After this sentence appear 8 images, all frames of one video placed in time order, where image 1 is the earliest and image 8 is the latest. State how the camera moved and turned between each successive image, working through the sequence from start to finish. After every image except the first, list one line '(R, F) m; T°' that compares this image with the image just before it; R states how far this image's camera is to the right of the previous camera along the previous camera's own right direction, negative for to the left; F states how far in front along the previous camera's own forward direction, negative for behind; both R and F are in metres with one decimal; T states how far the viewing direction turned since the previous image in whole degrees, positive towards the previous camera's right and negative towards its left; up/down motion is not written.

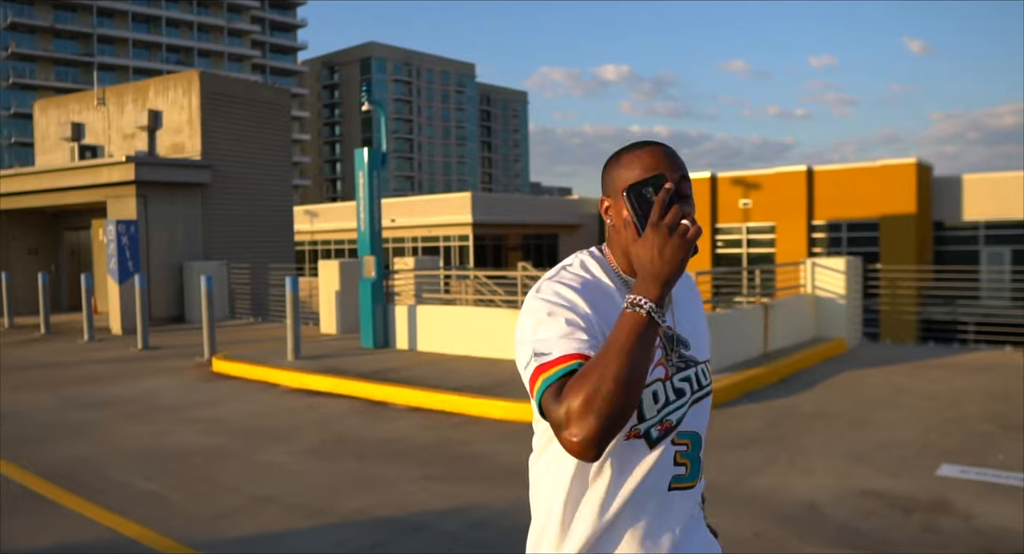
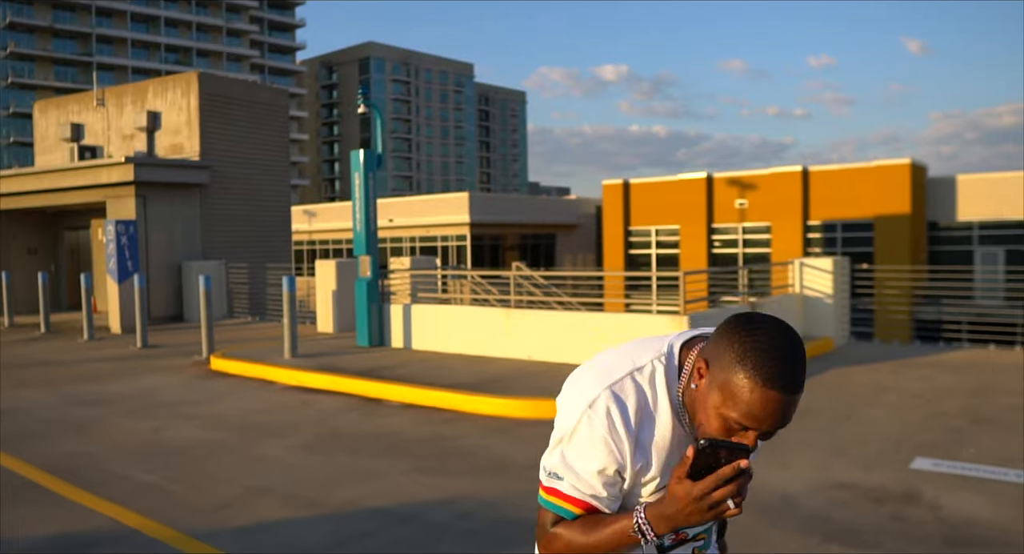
(+0.1, -0.2) m; 0°
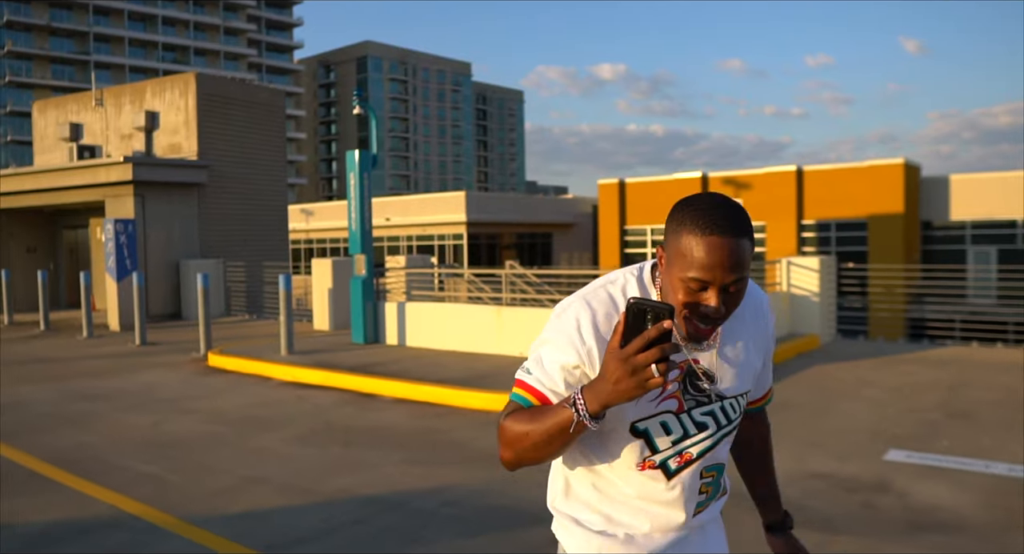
(+0.1, -0.3) m; 0°
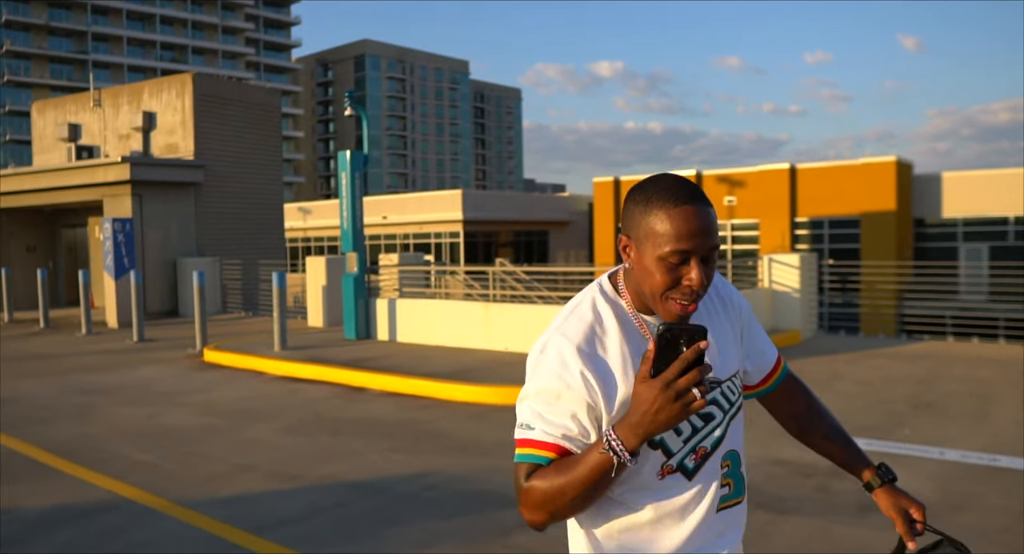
(+0.2, -0.3) m; 0°
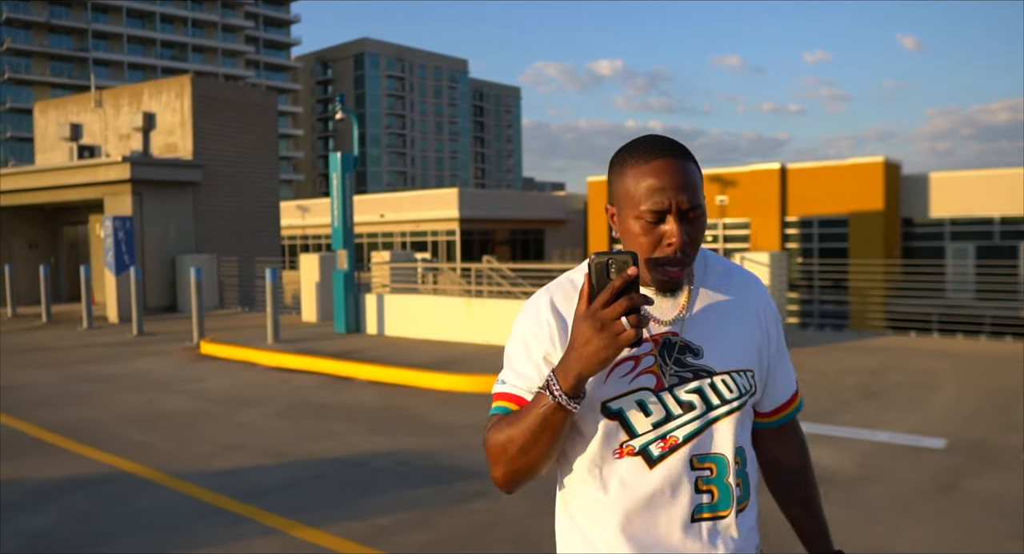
(+0.3, -0.7) m; 0°
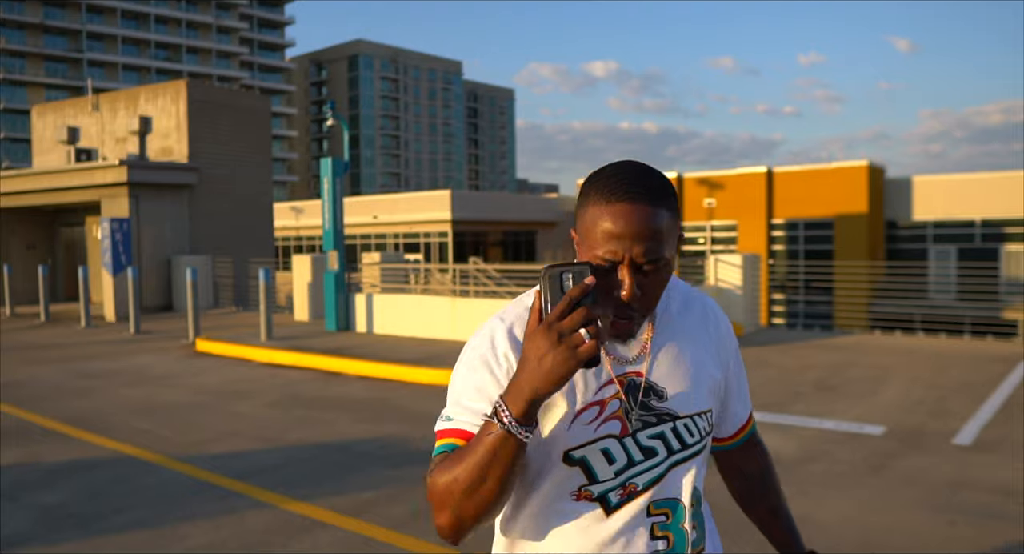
(+0.2, -0.6) m; 0°
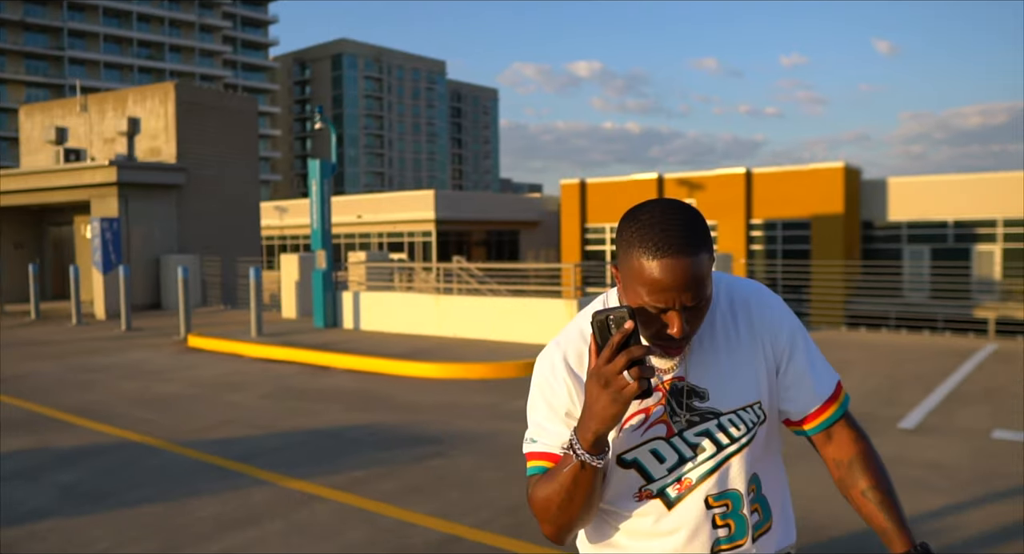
(0.0, -0.6) m; +1°
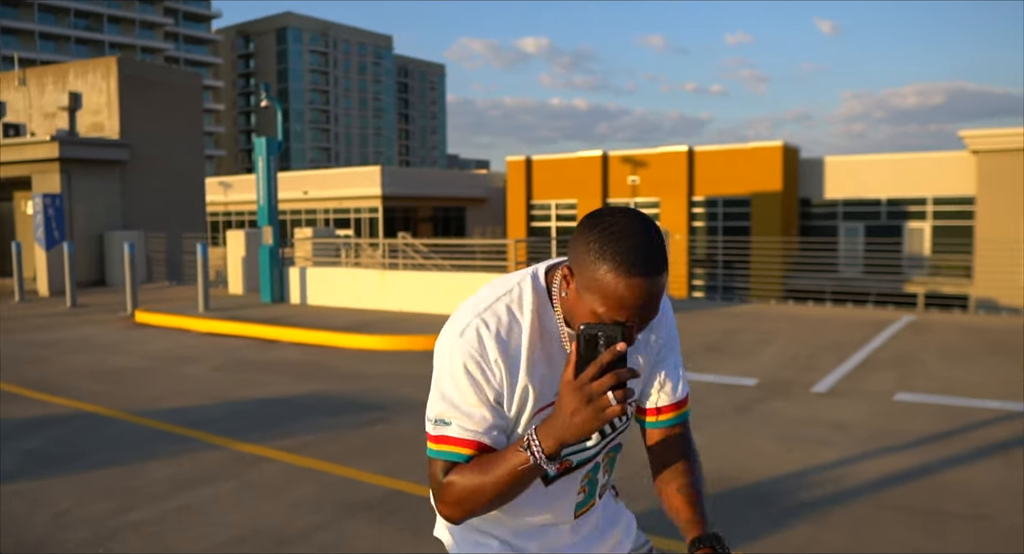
(+0.1, -0.5) m; +4°
